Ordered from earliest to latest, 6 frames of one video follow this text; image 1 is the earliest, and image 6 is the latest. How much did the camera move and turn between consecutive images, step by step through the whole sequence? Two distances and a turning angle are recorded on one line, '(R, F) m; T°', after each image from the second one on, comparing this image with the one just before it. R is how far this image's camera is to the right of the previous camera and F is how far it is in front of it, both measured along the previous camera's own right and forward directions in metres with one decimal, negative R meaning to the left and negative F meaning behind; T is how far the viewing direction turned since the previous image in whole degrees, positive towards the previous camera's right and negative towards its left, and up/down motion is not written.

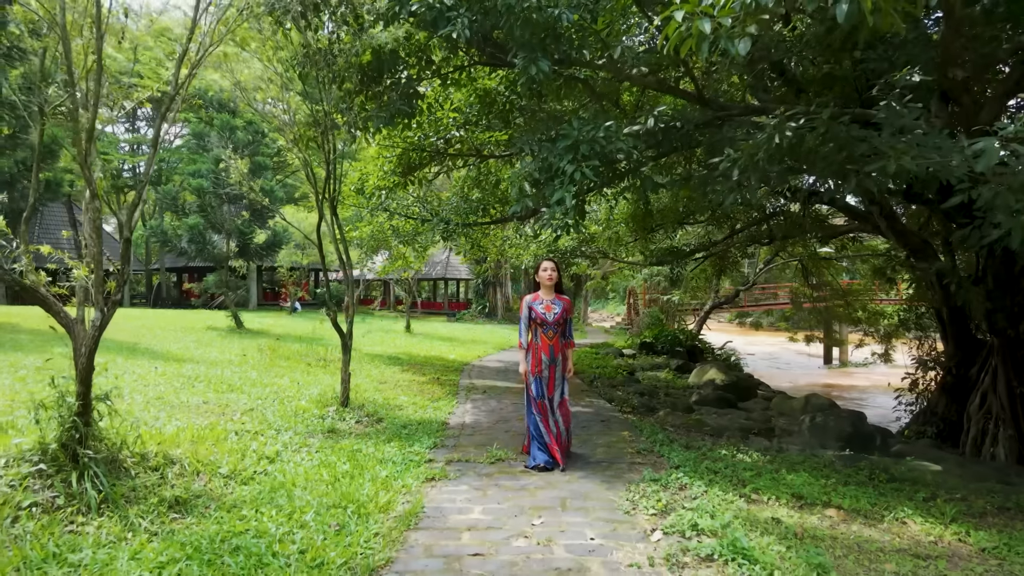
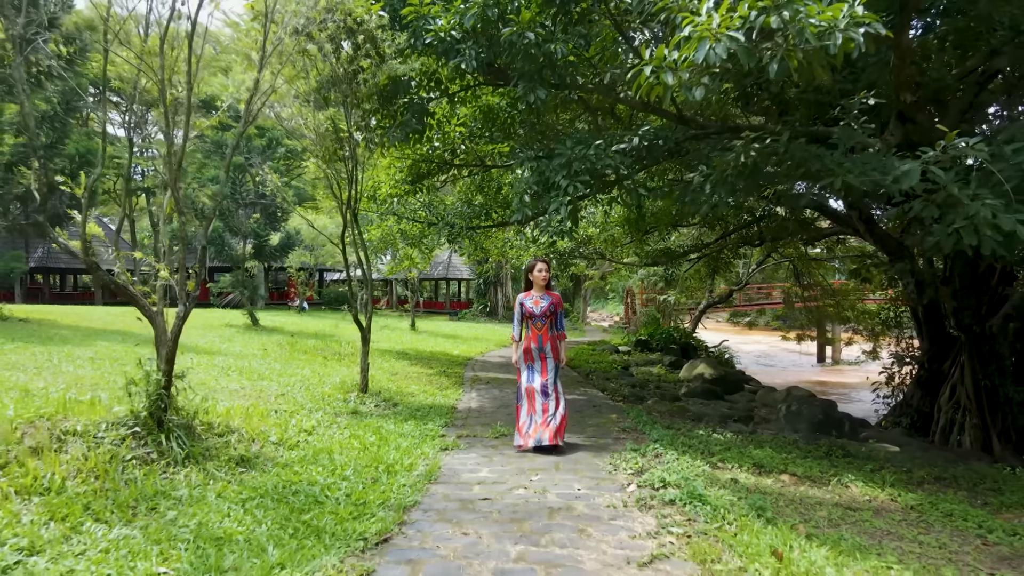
(0.0, -0.7) m; 0°
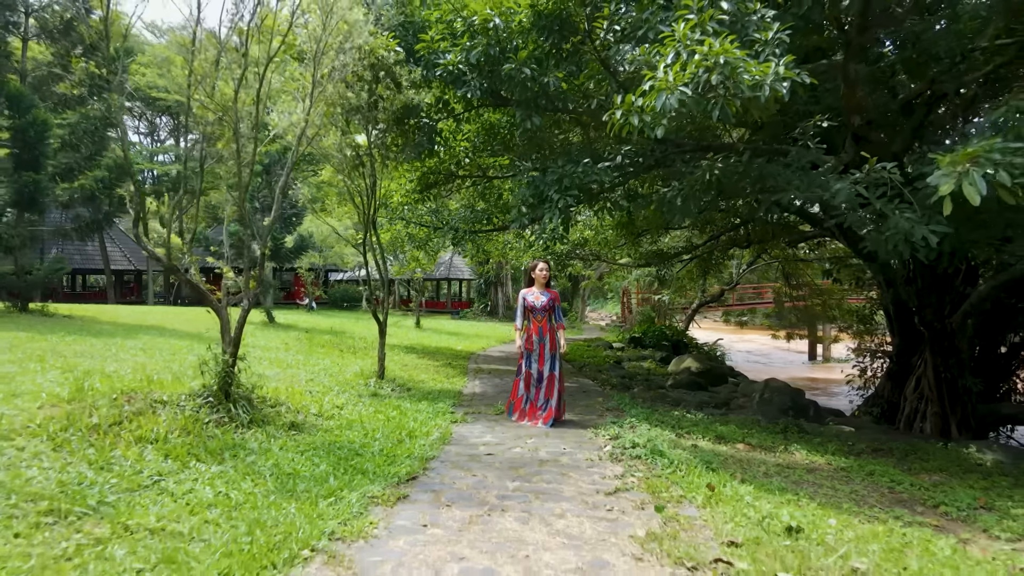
(0.0, -0.9) m; 0°
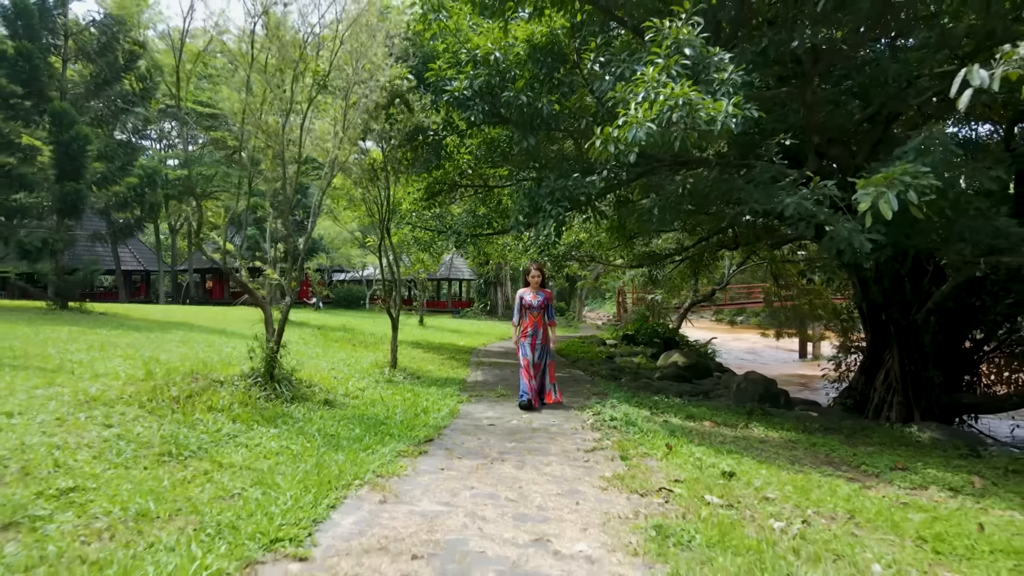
(0.0, -0.9) m; 0°
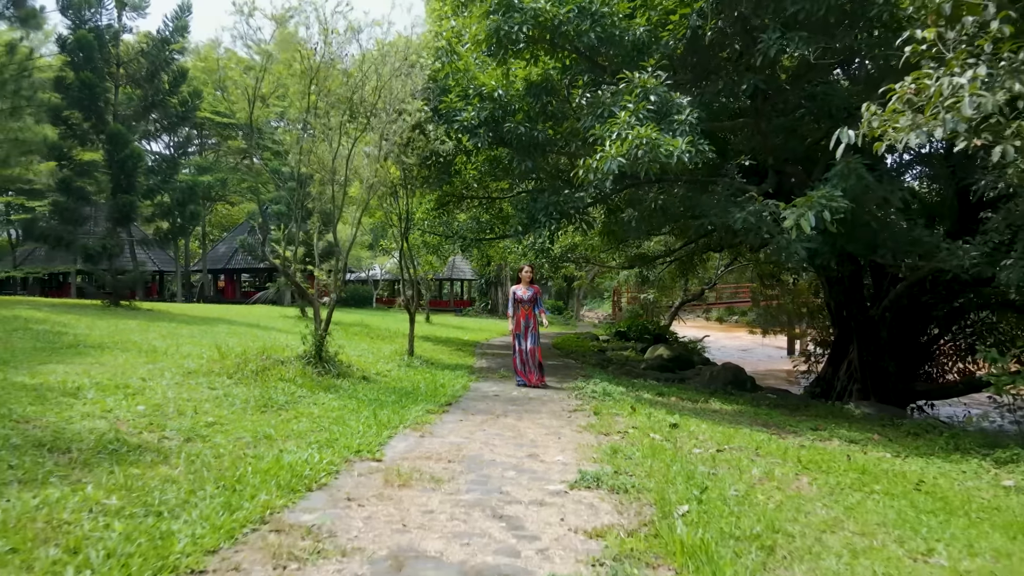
(0.0, -1.4) m; 0°
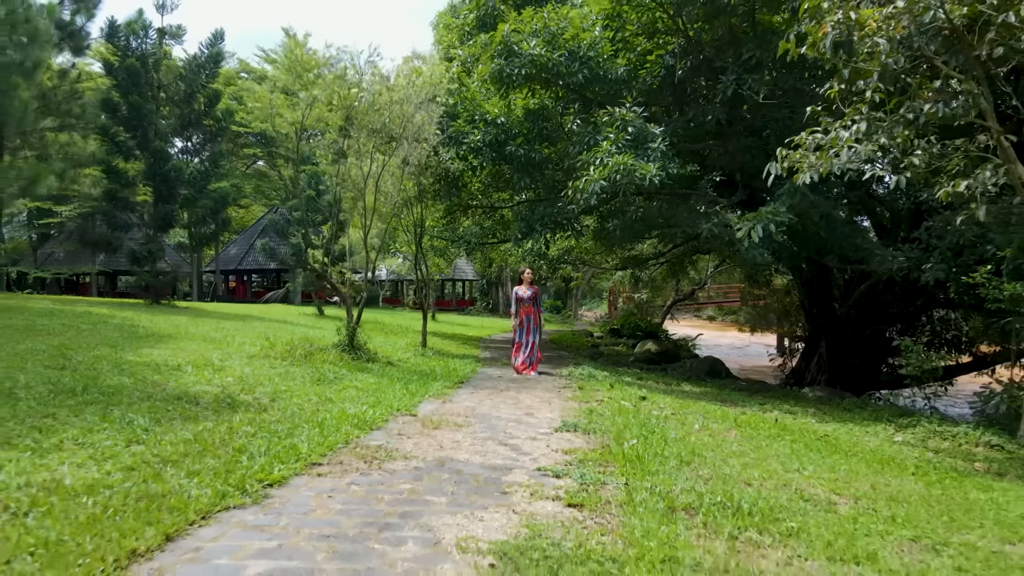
(0.0, -1.4) m; 0°
